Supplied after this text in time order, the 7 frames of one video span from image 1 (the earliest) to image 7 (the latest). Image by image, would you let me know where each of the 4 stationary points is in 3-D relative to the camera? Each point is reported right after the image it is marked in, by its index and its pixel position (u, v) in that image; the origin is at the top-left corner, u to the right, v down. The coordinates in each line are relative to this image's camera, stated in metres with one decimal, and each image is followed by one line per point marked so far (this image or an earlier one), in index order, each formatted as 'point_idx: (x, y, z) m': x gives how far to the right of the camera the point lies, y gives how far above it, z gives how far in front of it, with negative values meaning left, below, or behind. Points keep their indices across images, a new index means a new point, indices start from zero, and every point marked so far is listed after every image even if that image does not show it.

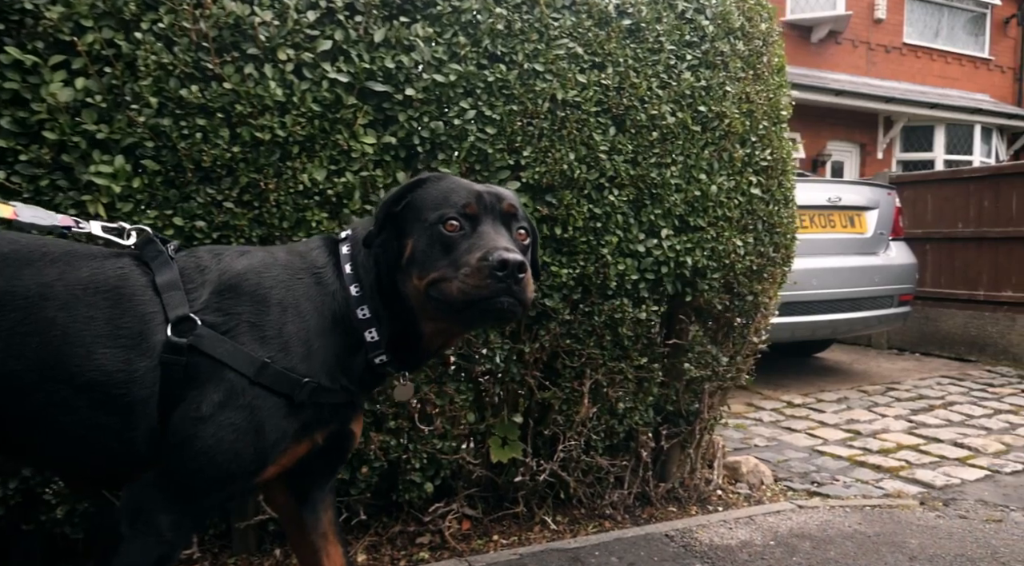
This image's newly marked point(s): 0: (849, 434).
0: (+2.3, -1.0, +5.6) m
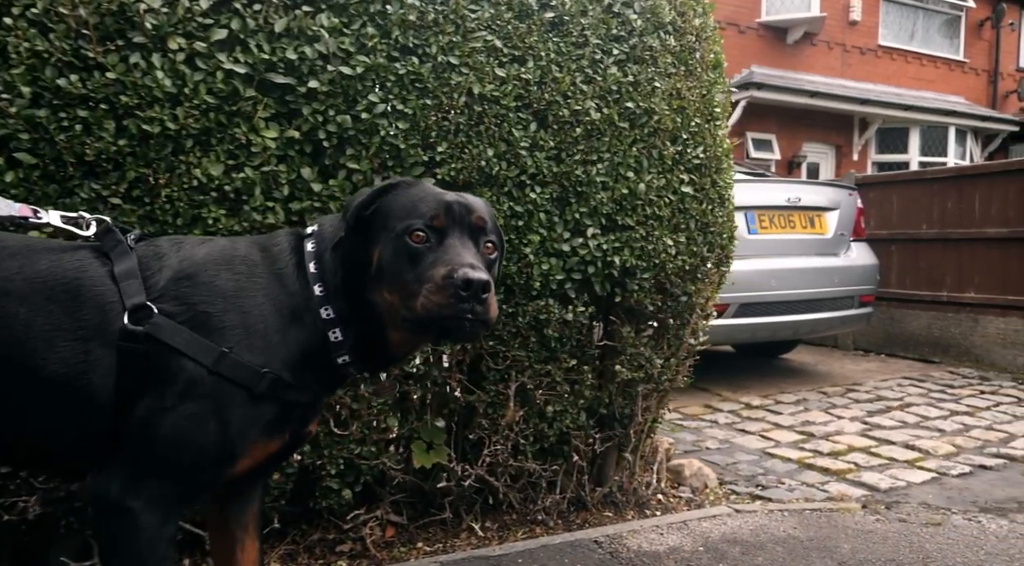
0: (+2.0, -1.0, +5.6) m
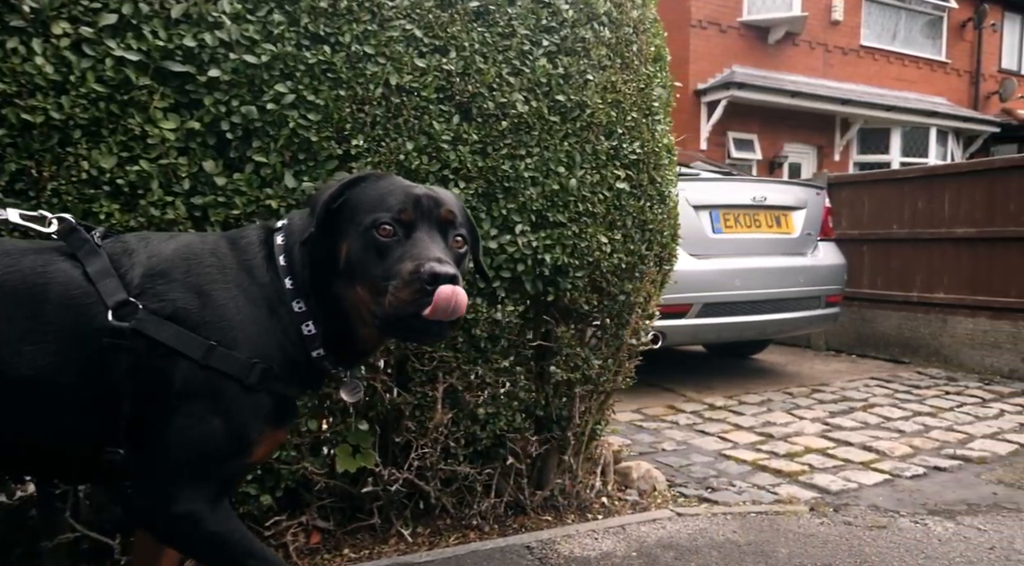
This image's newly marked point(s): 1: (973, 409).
0: (+1.7, -1.0, +5.5) m
1: (+3.6, -1.0, +6.5) m
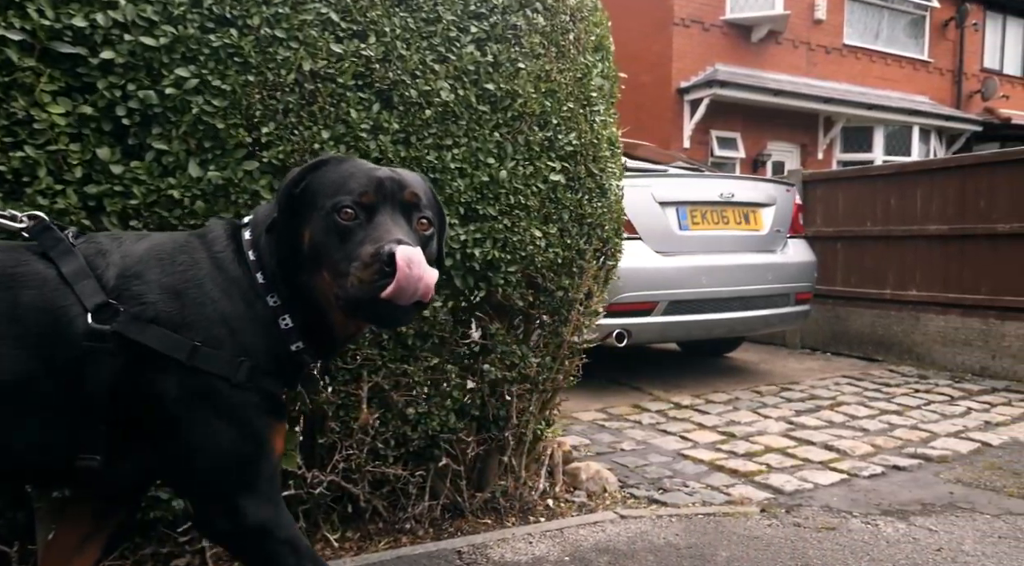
0: (+1.4, -1.0, +5.4) m
1: (+3.3, -1.0, +6.4) m
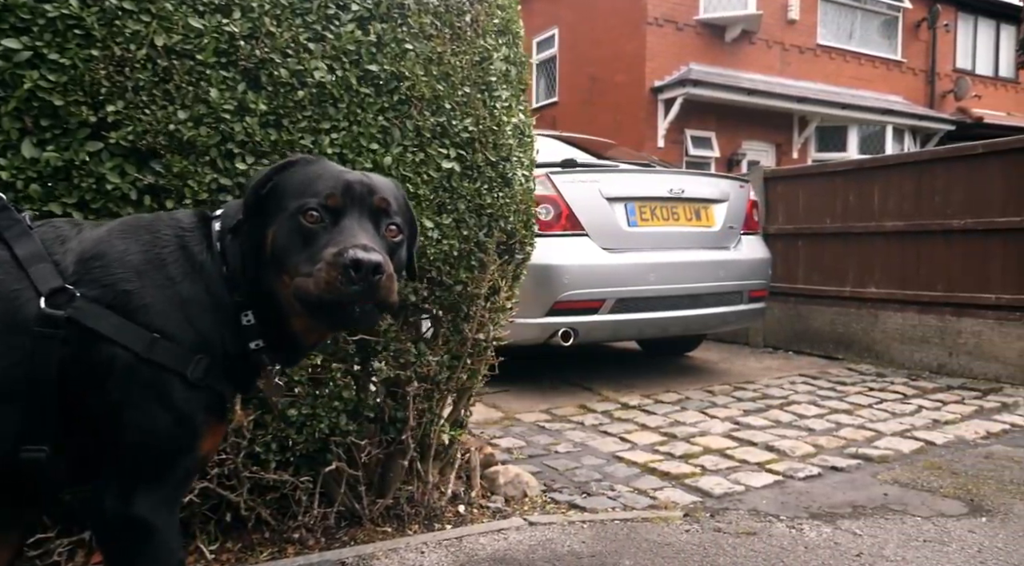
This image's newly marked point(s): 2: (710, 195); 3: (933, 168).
0: (+1.0, -1.0, +5.2) m
1: (+2.9, -0.9, +6.3) m
2: (+1.7, +0.8, +7.2) m
3: (+4.0, +1.1, +7.8) m
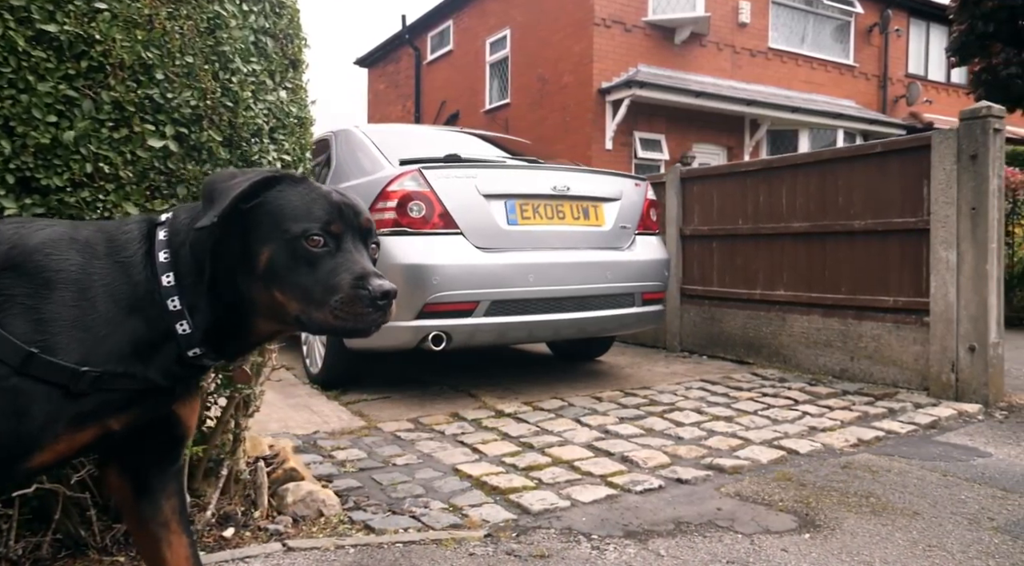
0: (0.0, -1.0, +4.9) m
1: (+1.9, -0.9, +6.1) m
2: (+0.8, +0.8, +6.9) m
3: (+3.0, +1.1, +7.6) m
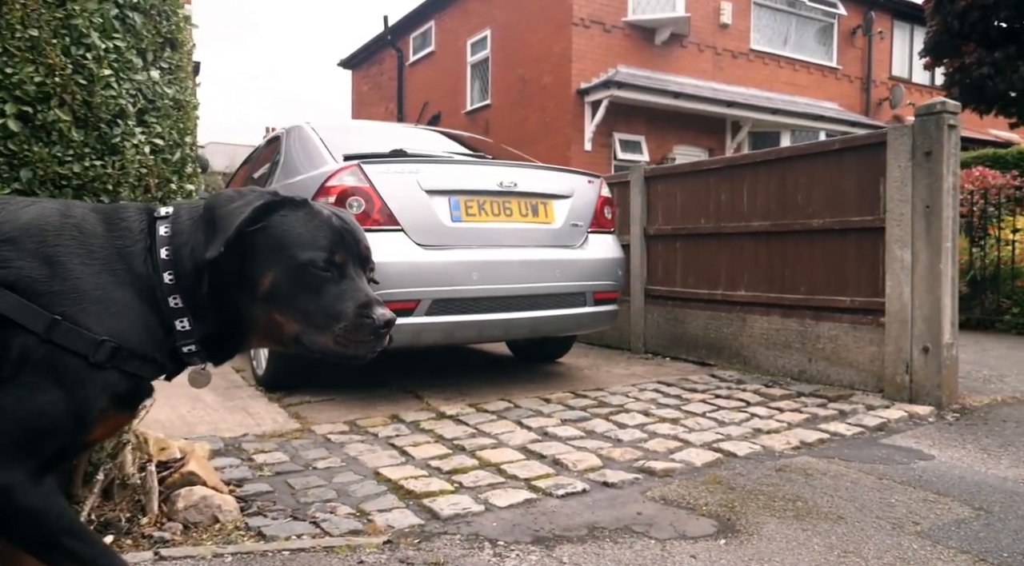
0: (-0.4, -1.0, +4.8) m
1: (+1.5, -0.9, +5.9) m
2: (+0.3, +0.8, +6.8) m
3: (+2.6, +1.1, +7.5) m
